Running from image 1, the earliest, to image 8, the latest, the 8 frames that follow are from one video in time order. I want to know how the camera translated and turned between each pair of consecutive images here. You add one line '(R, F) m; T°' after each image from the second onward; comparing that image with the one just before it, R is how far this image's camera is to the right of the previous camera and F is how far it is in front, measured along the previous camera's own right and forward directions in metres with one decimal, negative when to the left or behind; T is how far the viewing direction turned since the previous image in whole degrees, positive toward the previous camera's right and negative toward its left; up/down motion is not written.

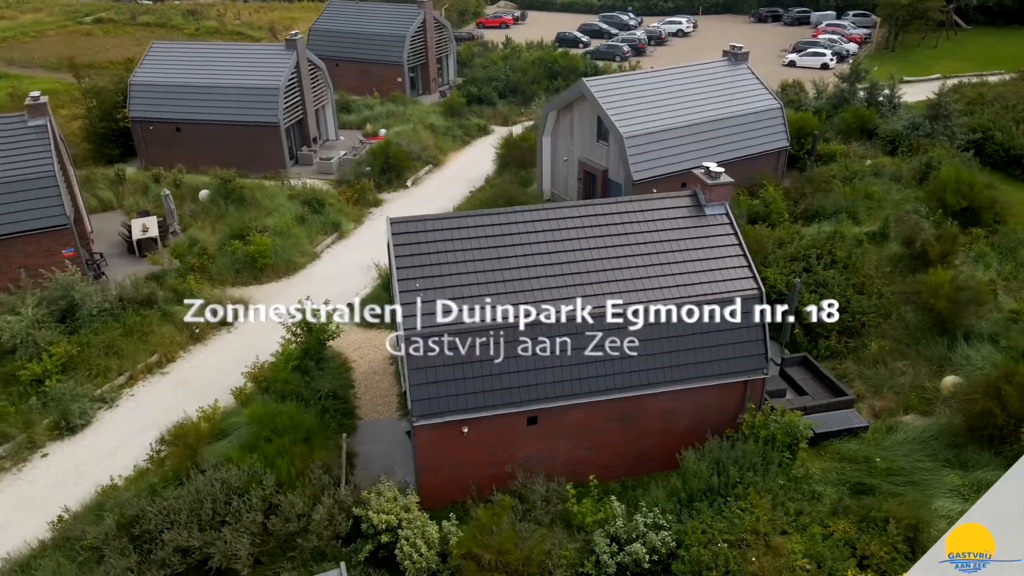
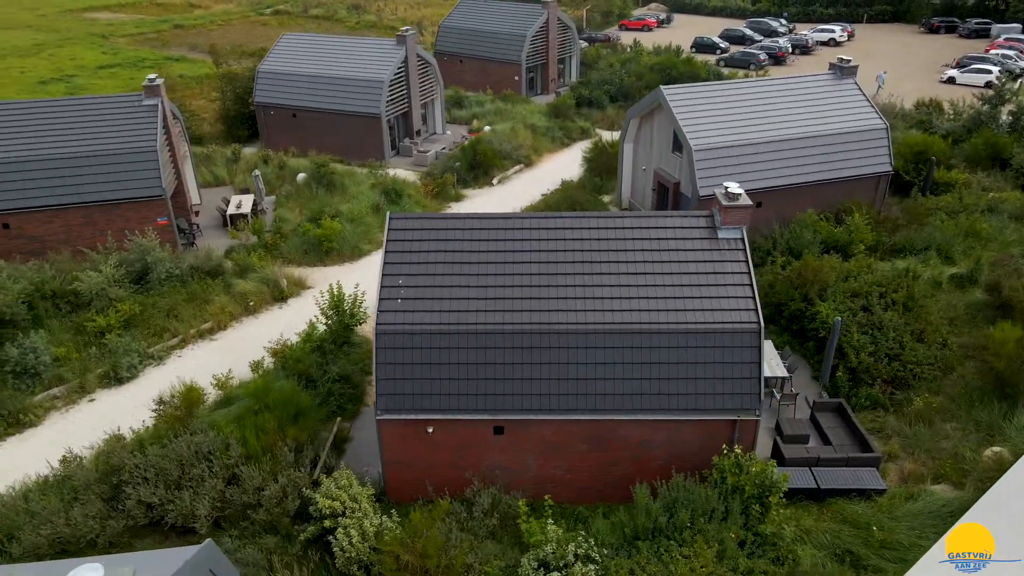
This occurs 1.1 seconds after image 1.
(+2.5, +0.4) m; -11°
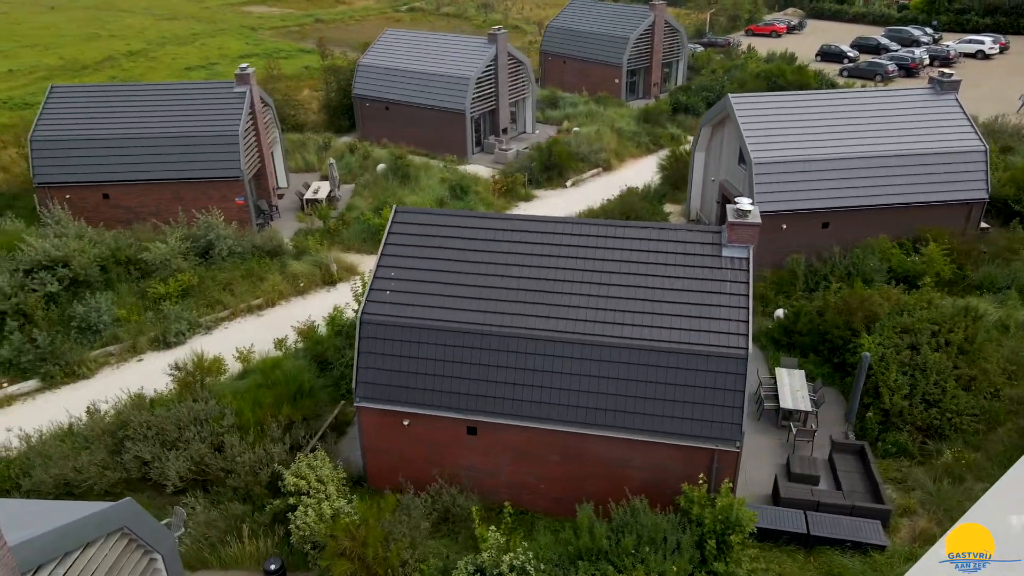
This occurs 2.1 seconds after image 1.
(+2.1, +0.3) m; -10°
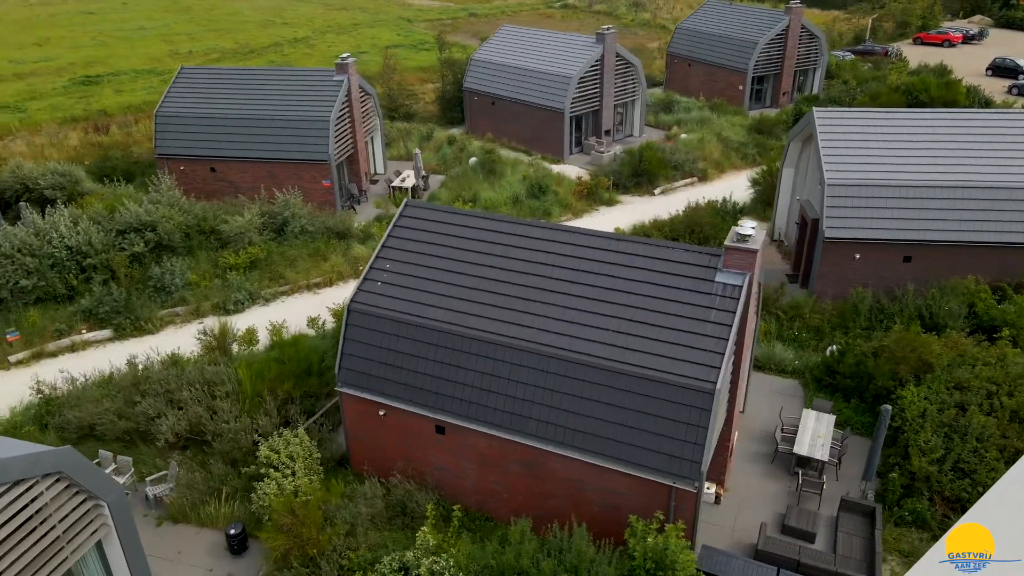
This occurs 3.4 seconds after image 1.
(+2.4, +0.4) m; -11°
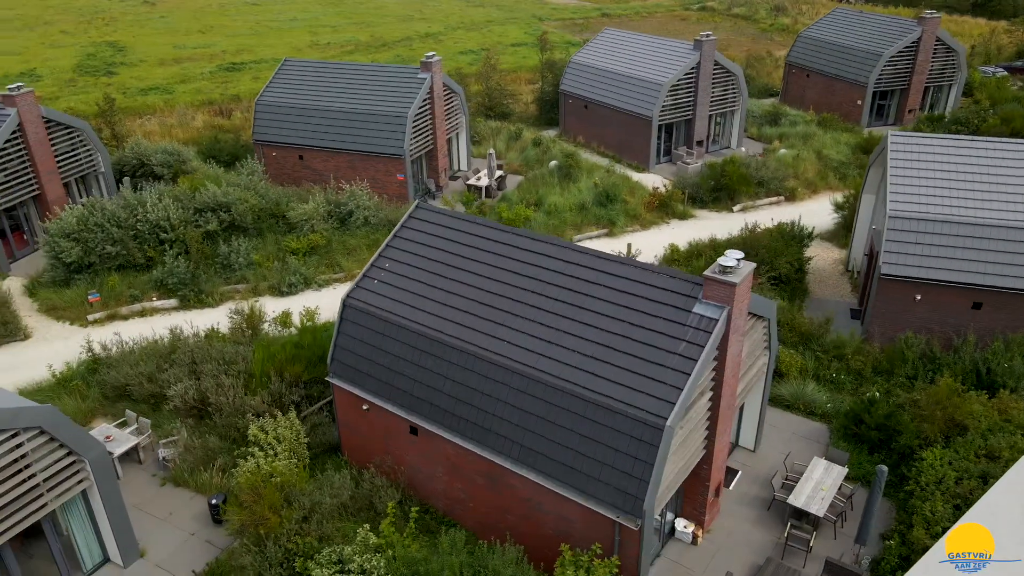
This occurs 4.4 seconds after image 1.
(+2.1, +0.3) m; -10°
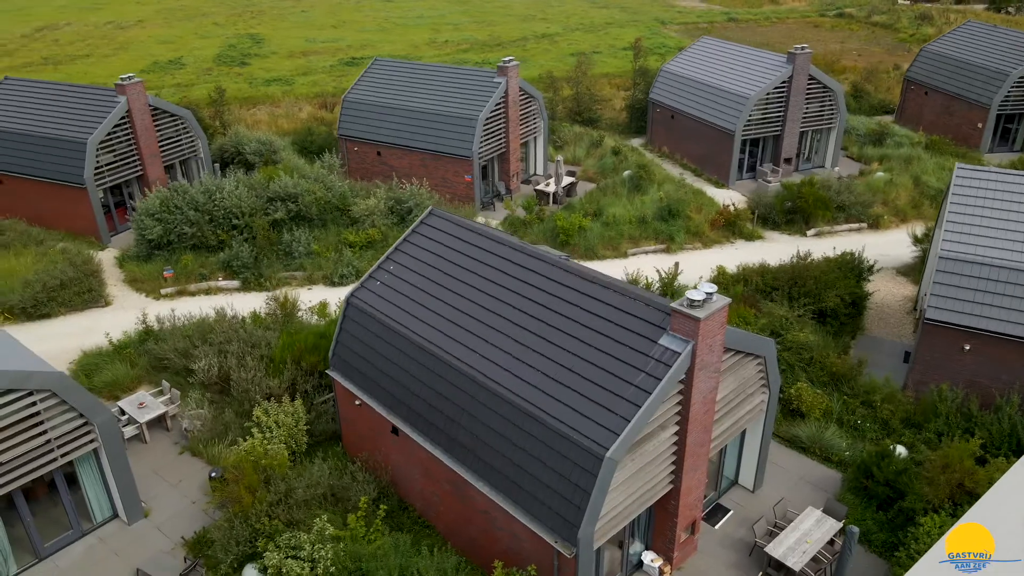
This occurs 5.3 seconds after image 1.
(+2.0, +0.1) m; -9°
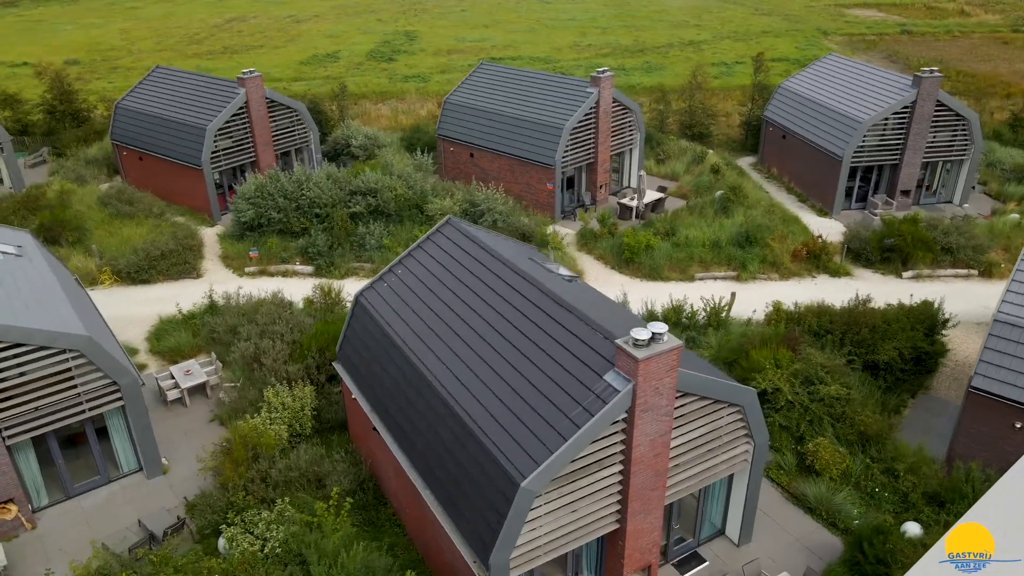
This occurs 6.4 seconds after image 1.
(+2.5, +0.2) m; -11°
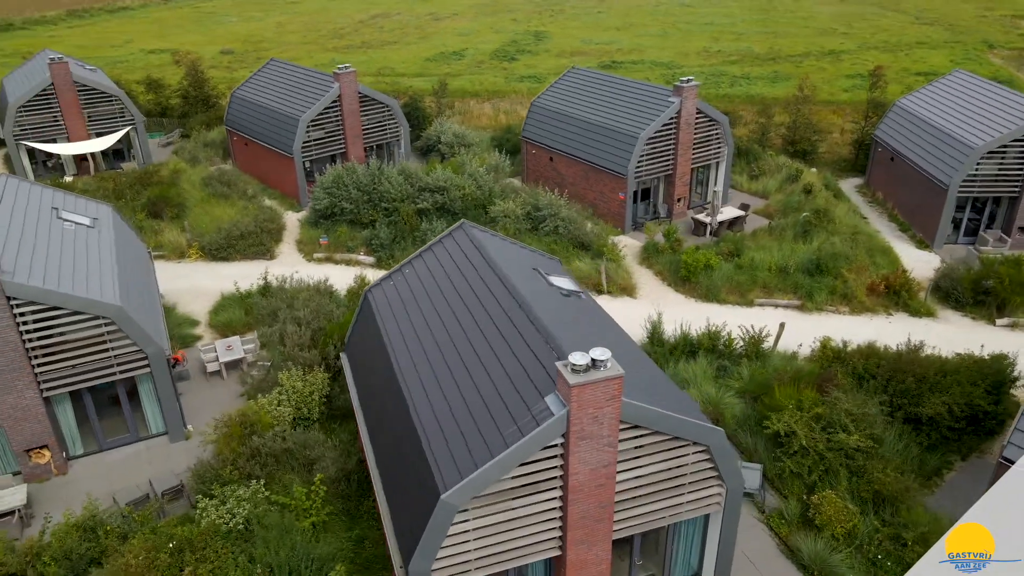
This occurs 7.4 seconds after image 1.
(+2.2, +0.3) m; -10°
